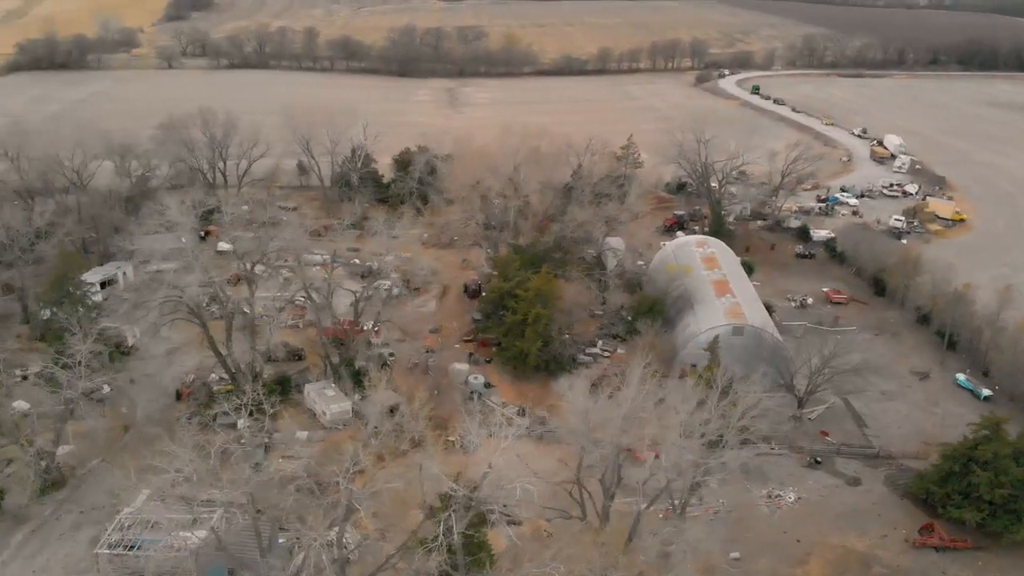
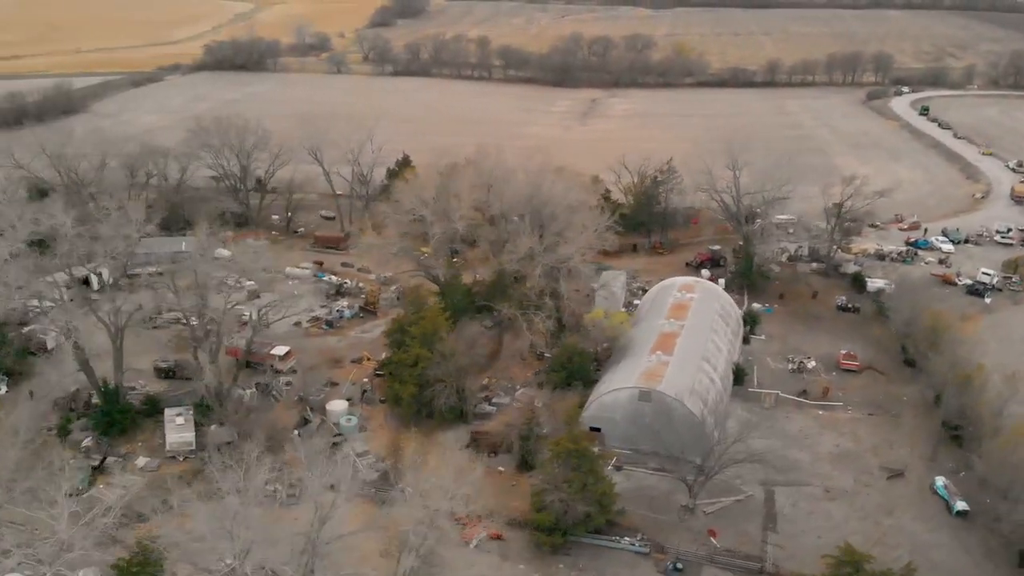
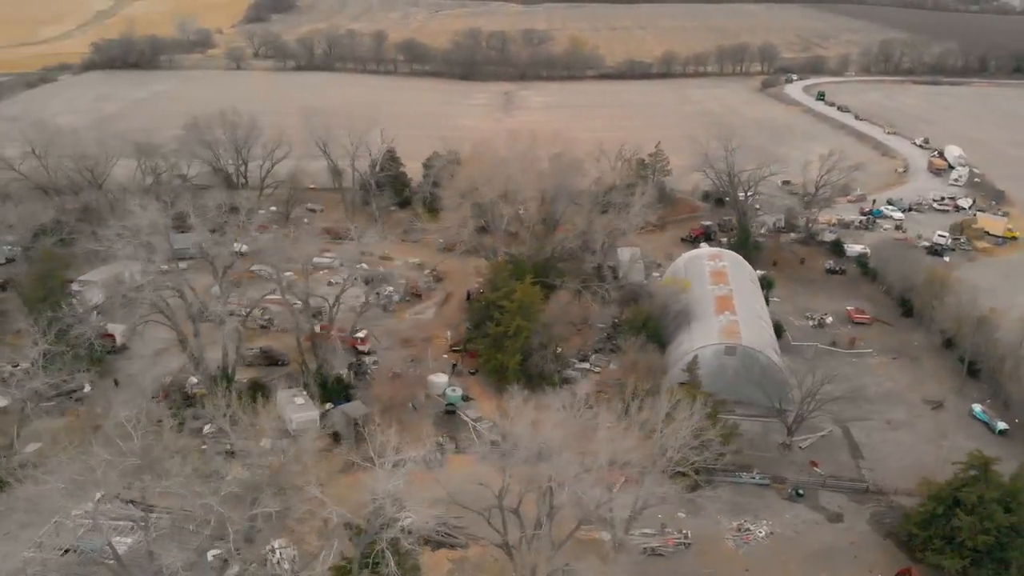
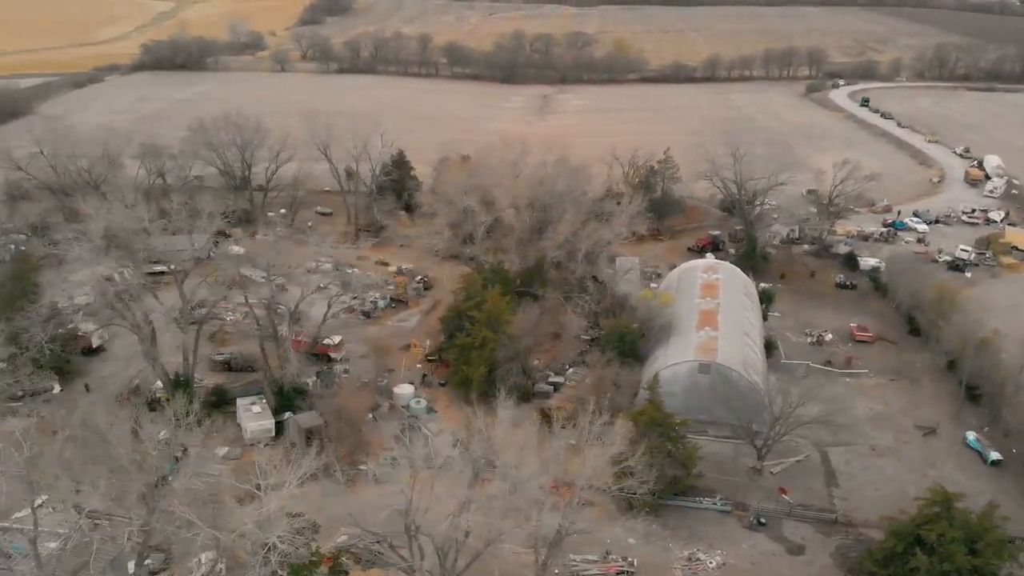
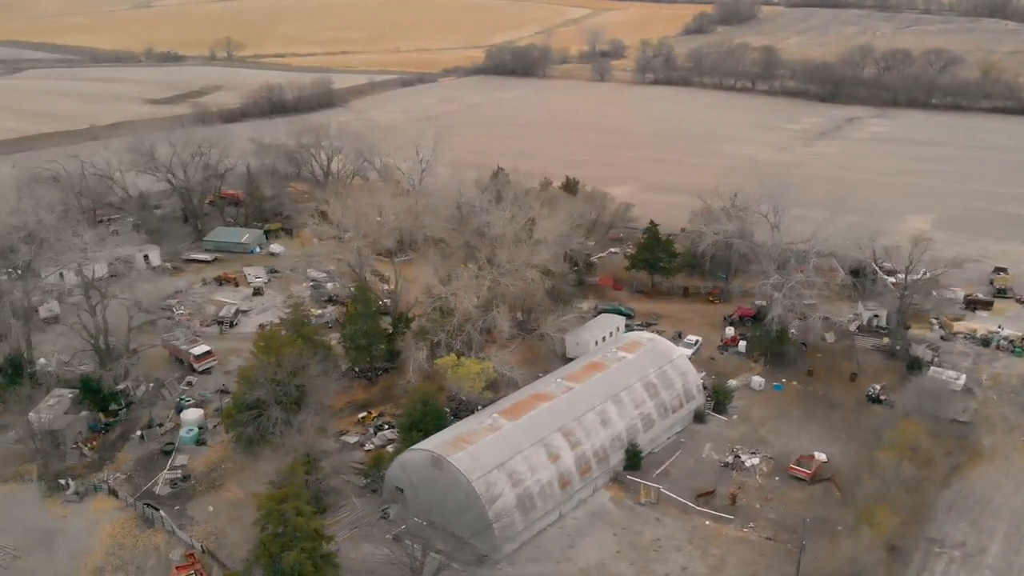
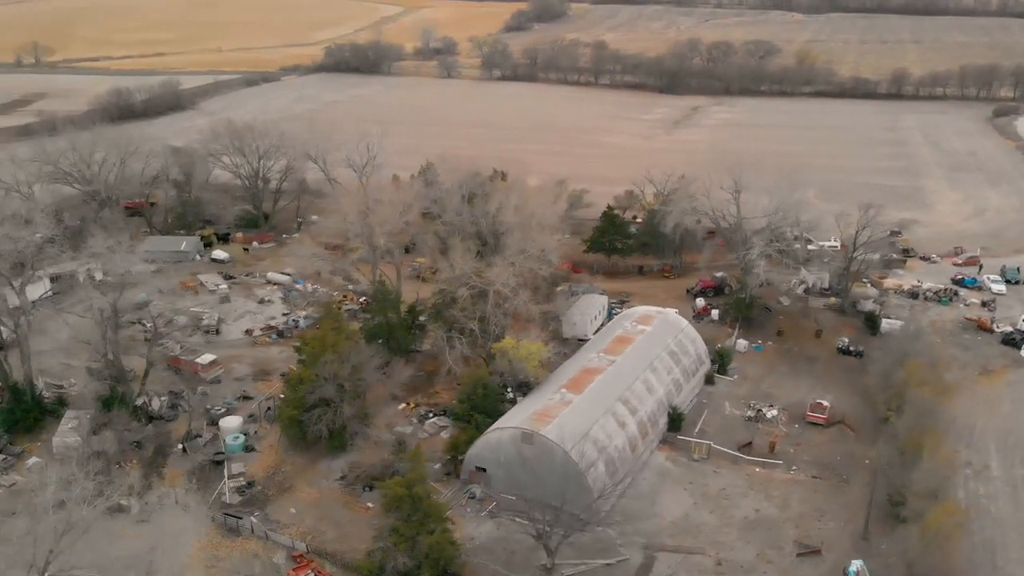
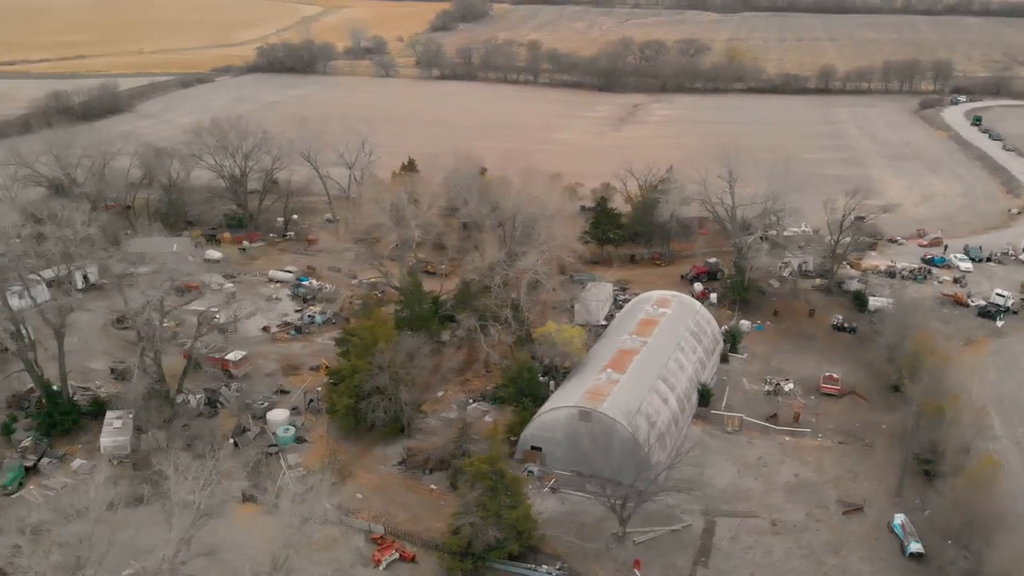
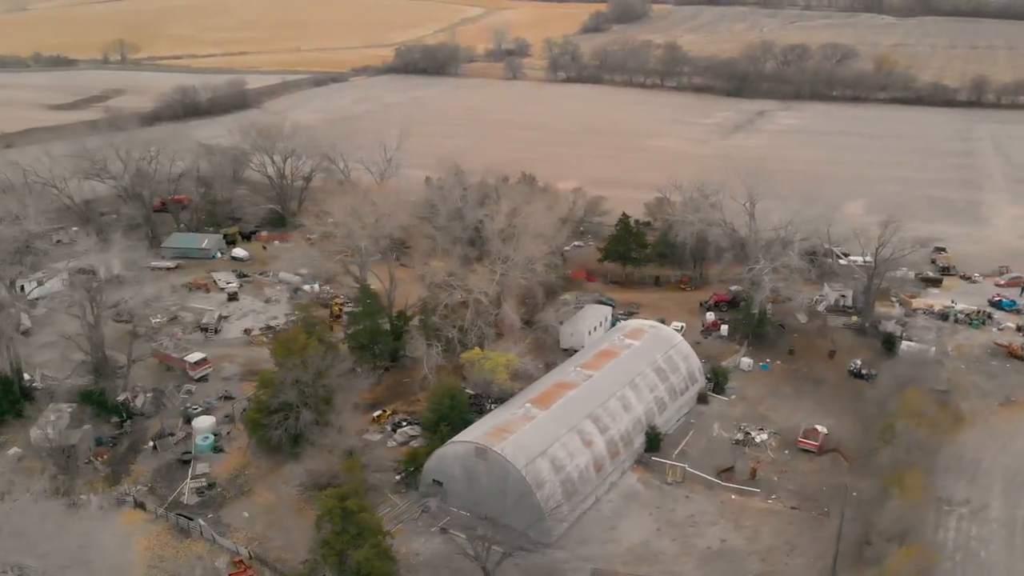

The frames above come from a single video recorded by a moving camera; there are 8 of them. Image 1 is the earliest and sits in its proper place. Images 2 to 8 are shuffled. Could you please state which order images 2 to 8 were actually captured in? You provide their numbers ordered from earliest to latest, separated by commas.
3, 4, 2, 7, 6, 8, 5
